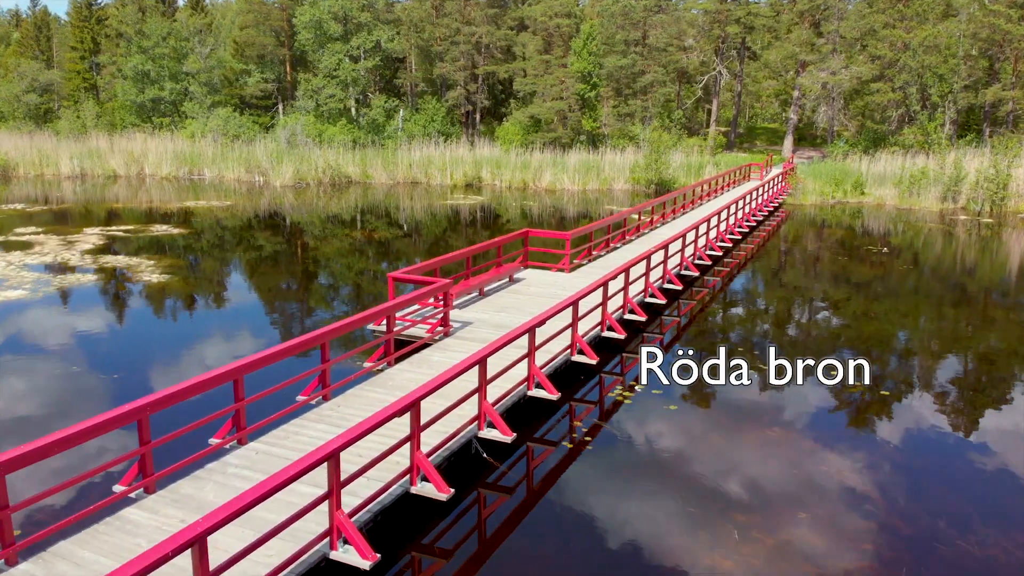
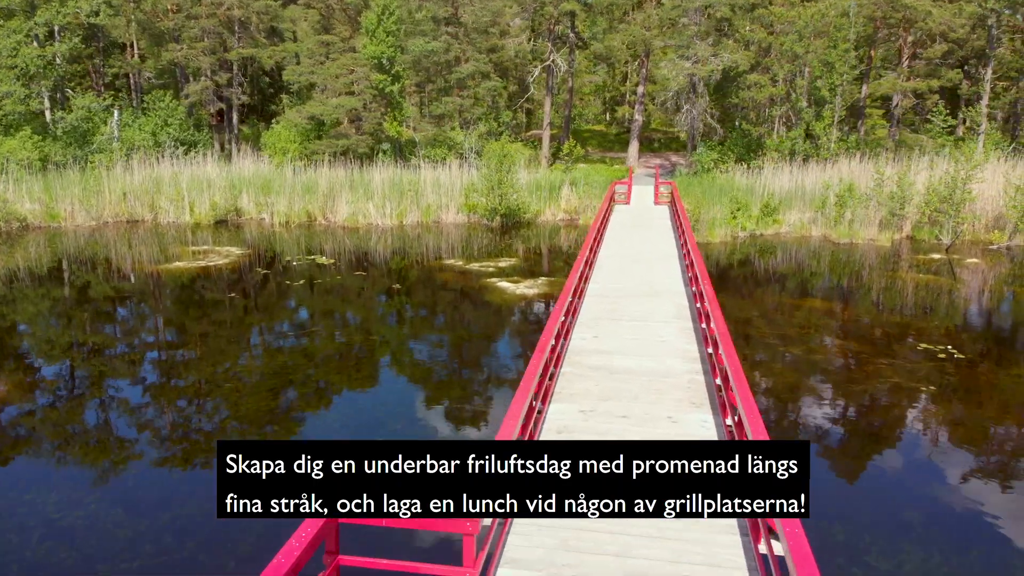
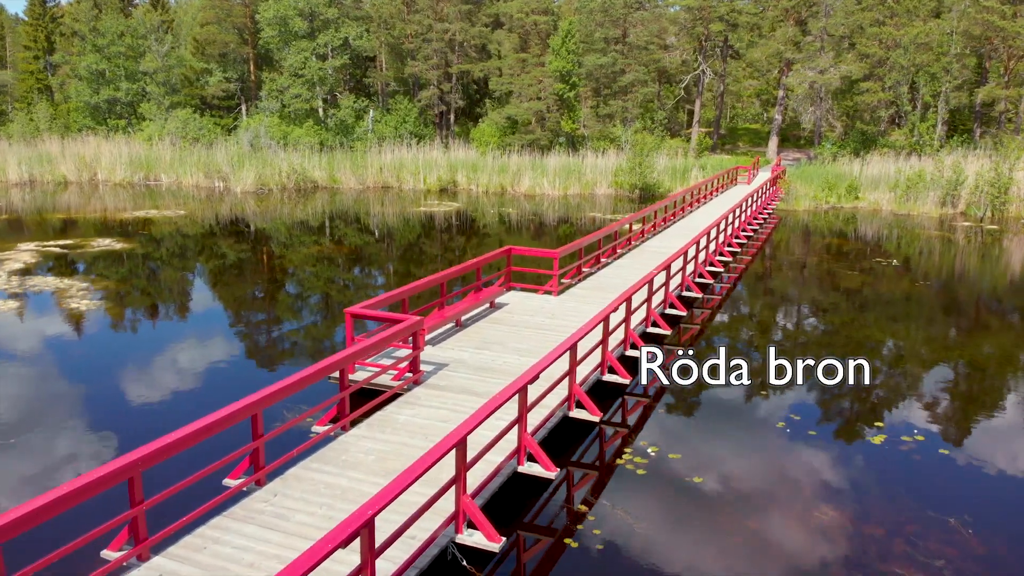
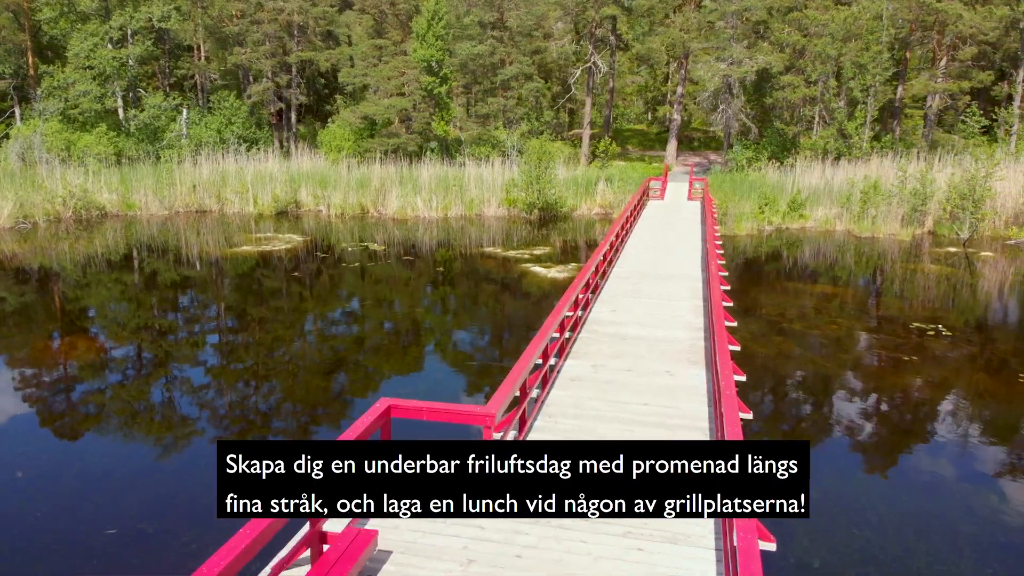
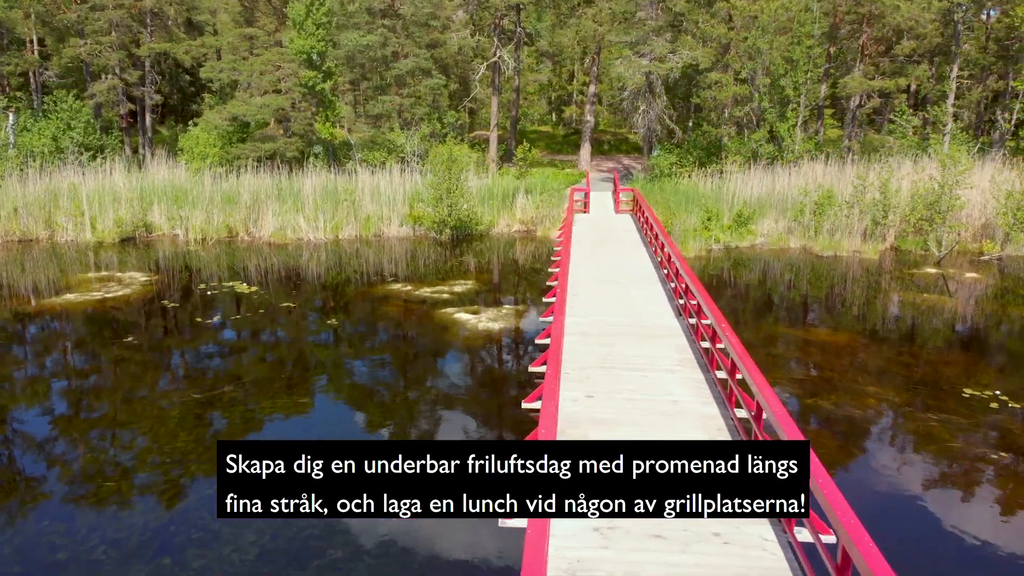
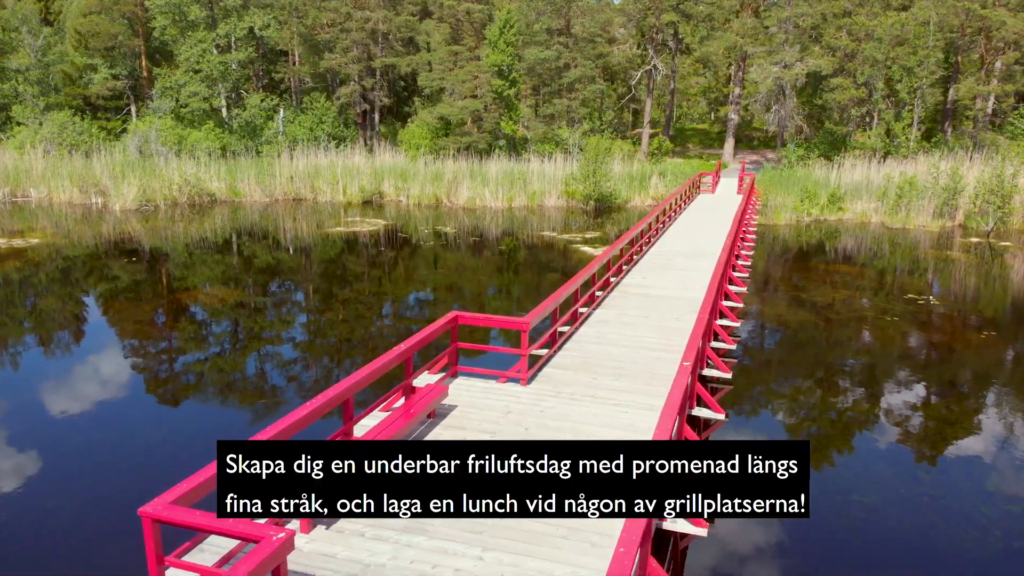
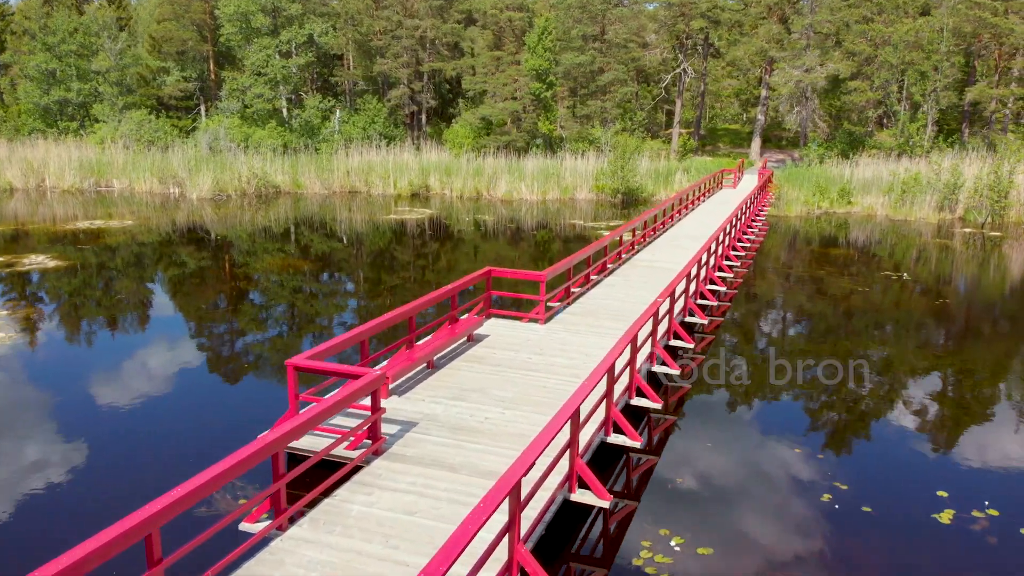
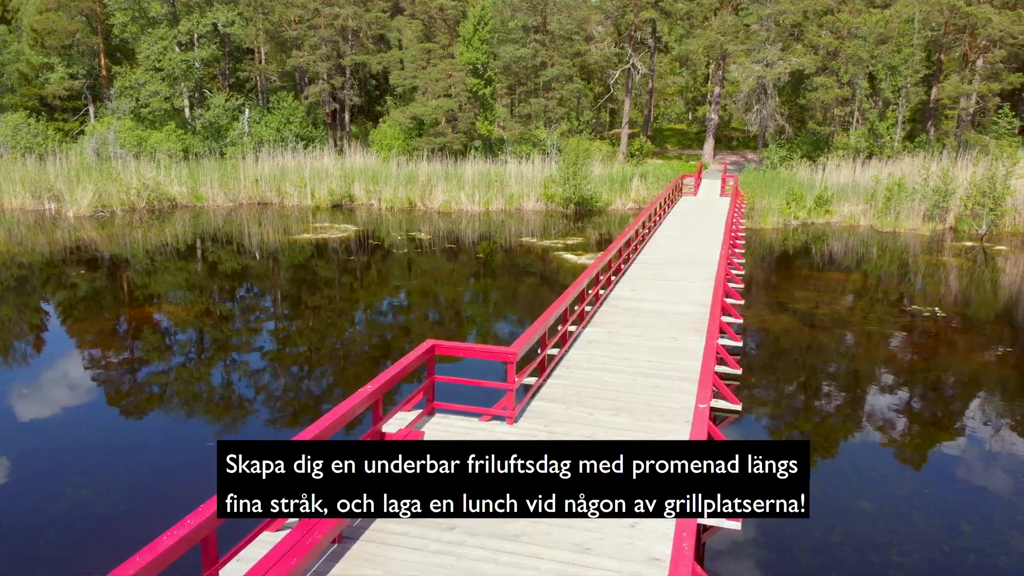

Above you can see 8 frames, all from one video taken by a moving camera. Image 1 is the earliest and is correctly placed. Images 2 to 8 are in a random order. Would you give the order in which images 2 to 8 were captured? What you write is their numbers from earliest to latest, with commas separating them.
3, 7, 6, 8, 4, 2, 5
